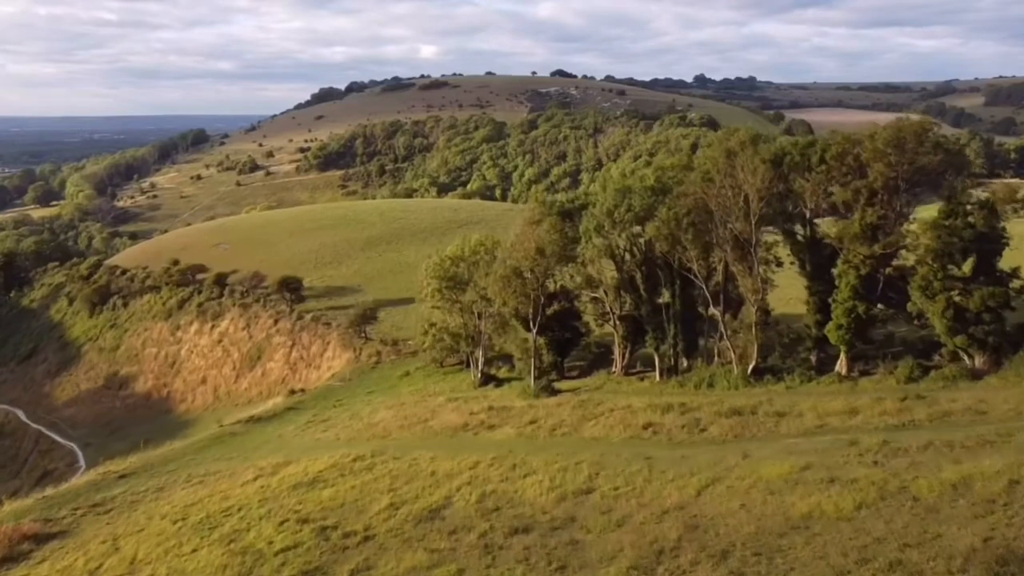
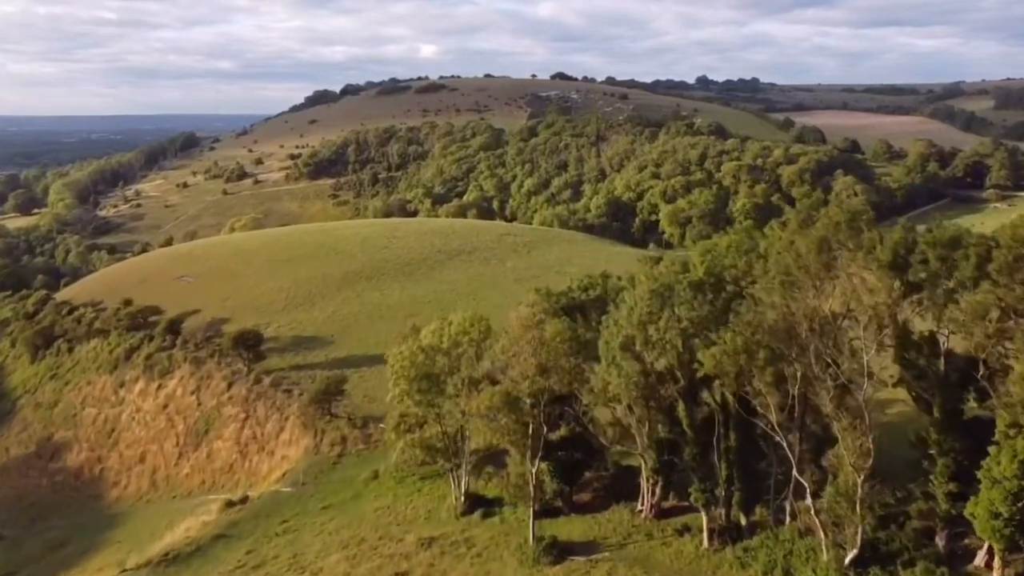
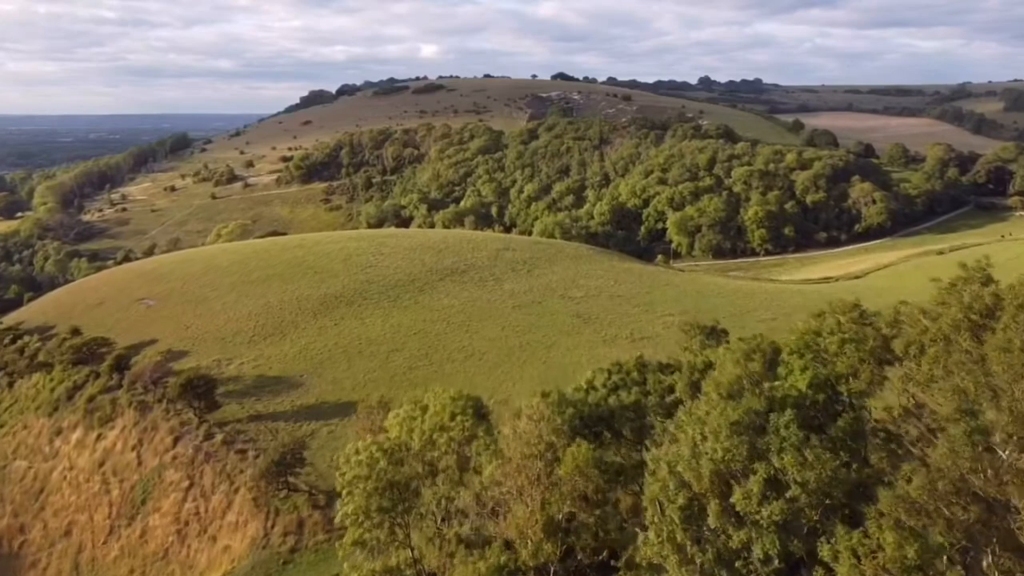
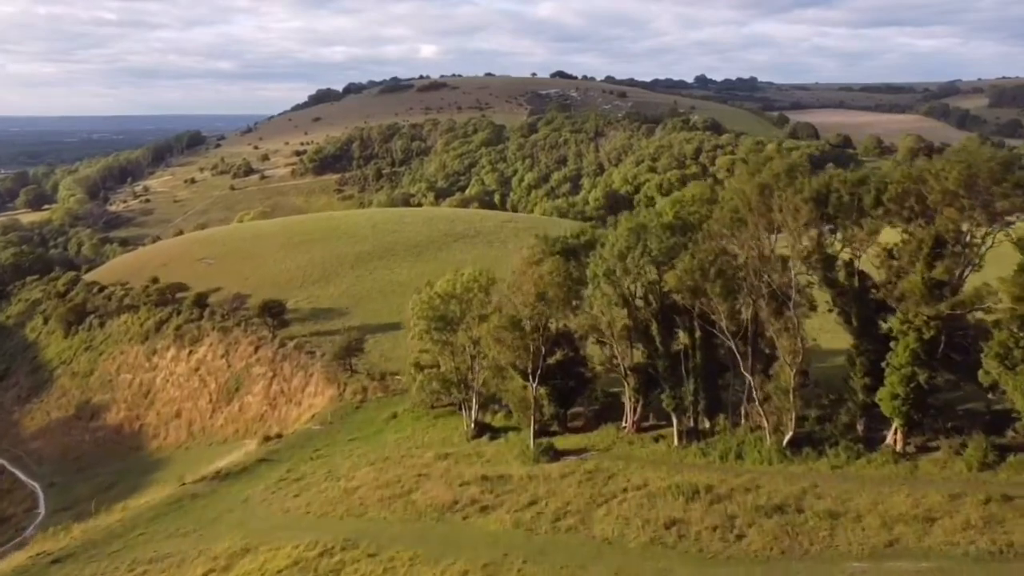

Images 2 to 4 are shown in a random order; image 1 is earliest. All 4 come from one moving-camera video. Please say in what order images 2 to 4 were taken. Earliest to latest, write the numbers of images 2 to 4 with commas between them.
4, 2, 3
